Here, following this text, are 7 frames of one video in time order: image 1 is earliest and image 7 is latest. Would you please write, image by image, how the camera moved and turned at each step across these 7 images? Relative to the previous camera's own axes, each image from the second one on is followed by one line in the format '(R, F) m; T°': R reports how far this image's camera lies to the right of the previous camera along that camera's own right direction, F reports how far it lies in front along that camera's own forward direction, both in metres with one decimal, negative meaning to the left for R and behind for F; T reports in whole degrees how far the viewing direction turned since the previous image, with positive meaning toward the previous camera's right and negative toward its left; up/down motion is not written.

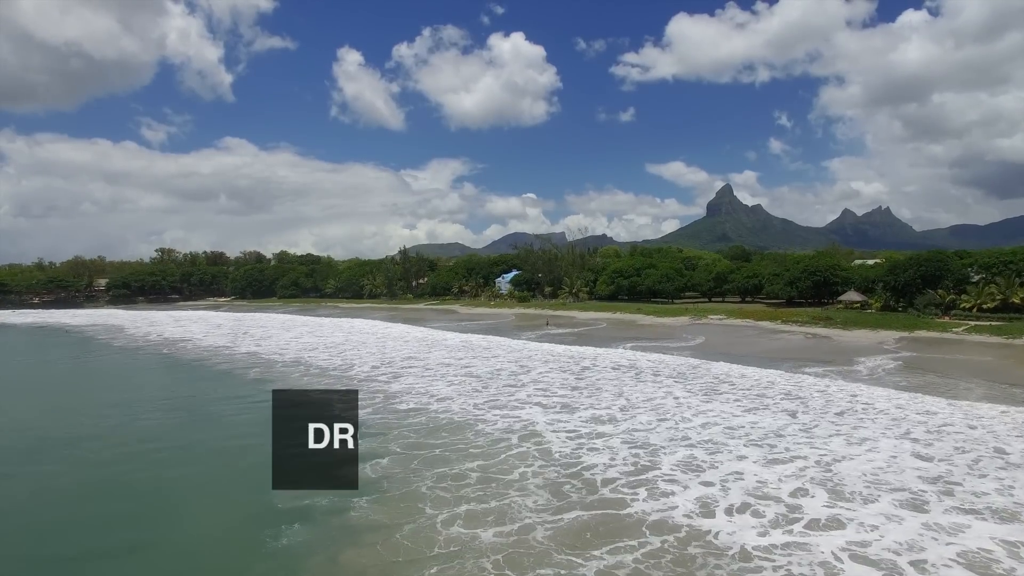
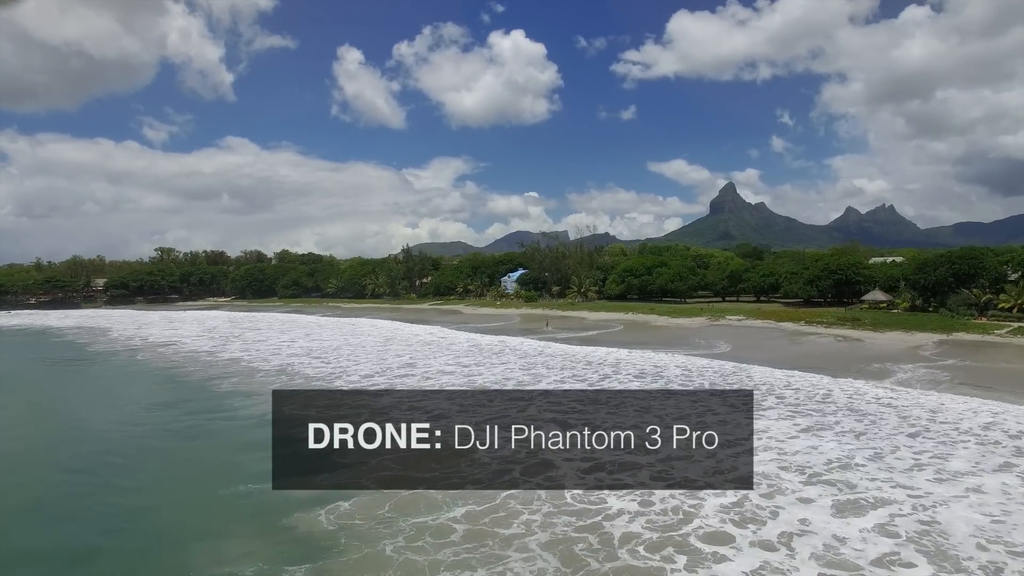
(-0.3, +1.7) m; 0°
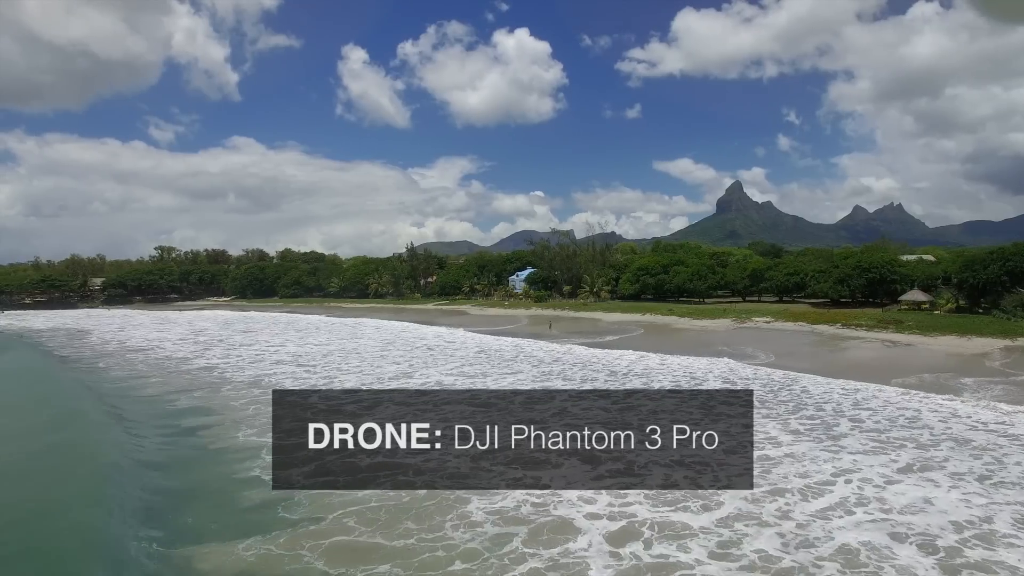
(-0.2, +2.5) m; -1°
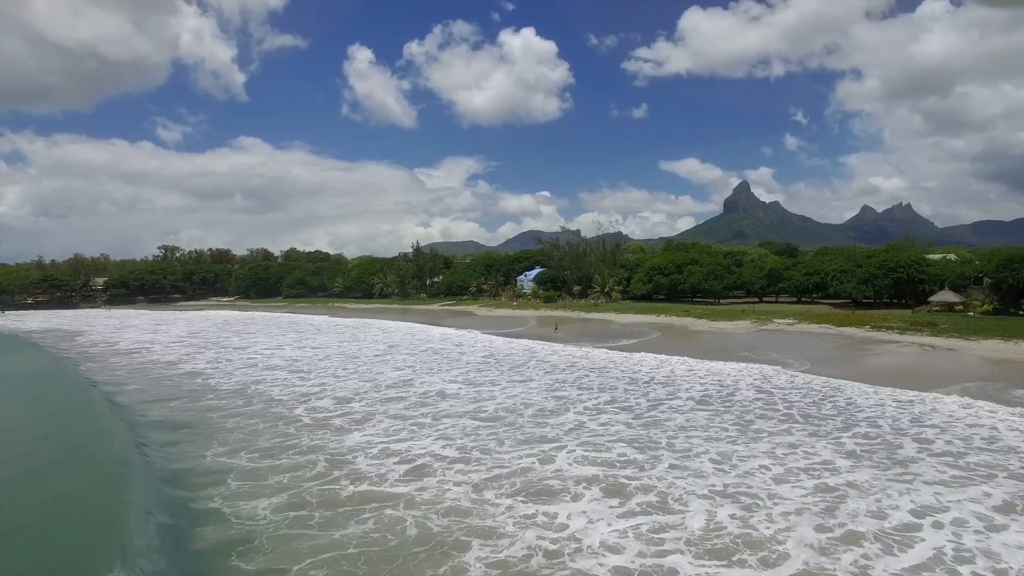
(-0.1, +1.5) m; -1°
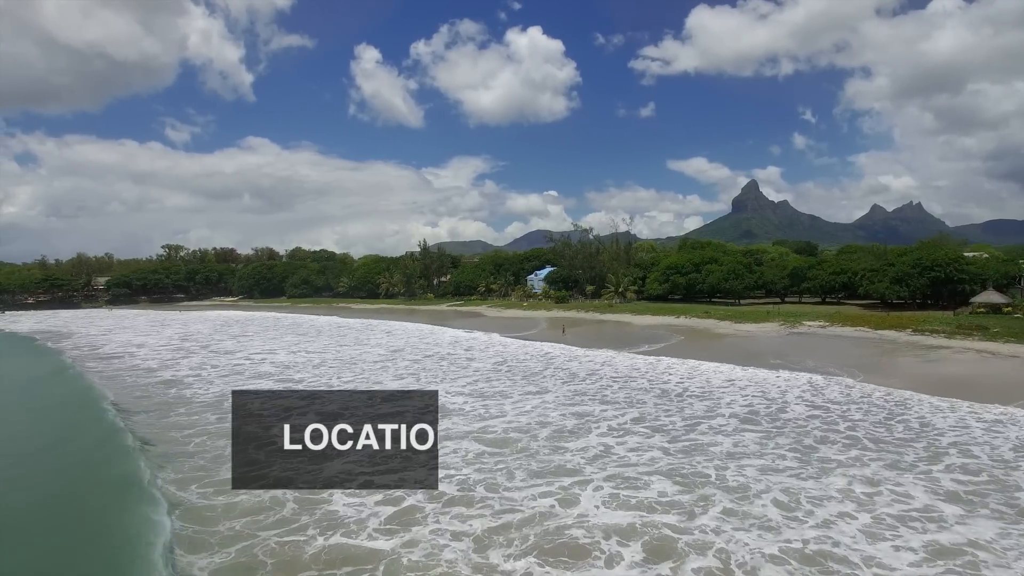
(-0.1, +1.9) m; -1°
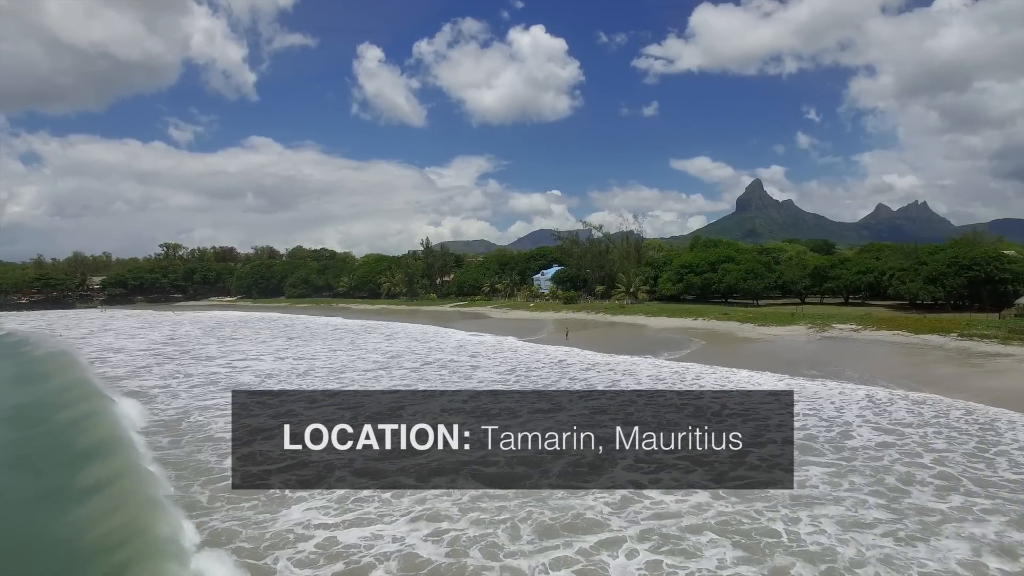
(-0.1, +2.1) m; 0°
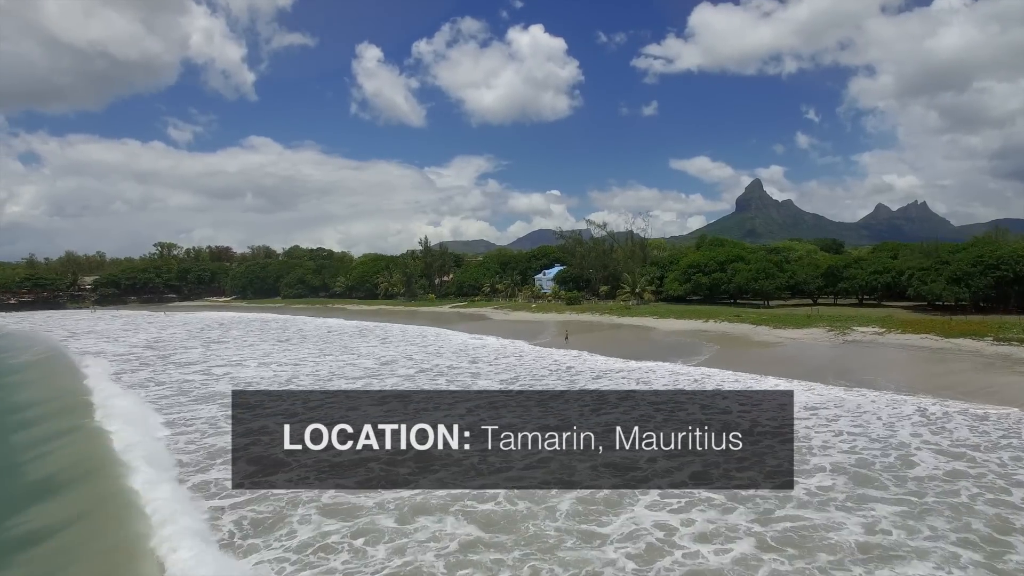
(0.0, +1.6) m; 0°
